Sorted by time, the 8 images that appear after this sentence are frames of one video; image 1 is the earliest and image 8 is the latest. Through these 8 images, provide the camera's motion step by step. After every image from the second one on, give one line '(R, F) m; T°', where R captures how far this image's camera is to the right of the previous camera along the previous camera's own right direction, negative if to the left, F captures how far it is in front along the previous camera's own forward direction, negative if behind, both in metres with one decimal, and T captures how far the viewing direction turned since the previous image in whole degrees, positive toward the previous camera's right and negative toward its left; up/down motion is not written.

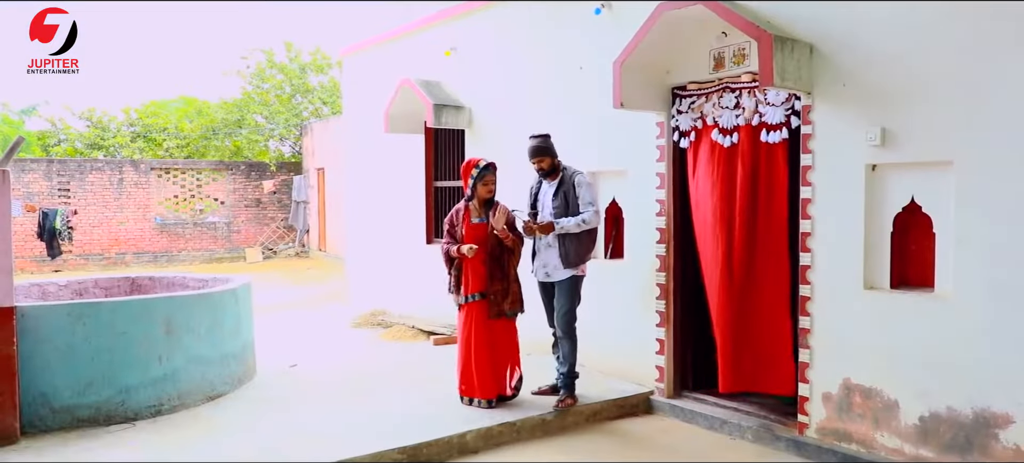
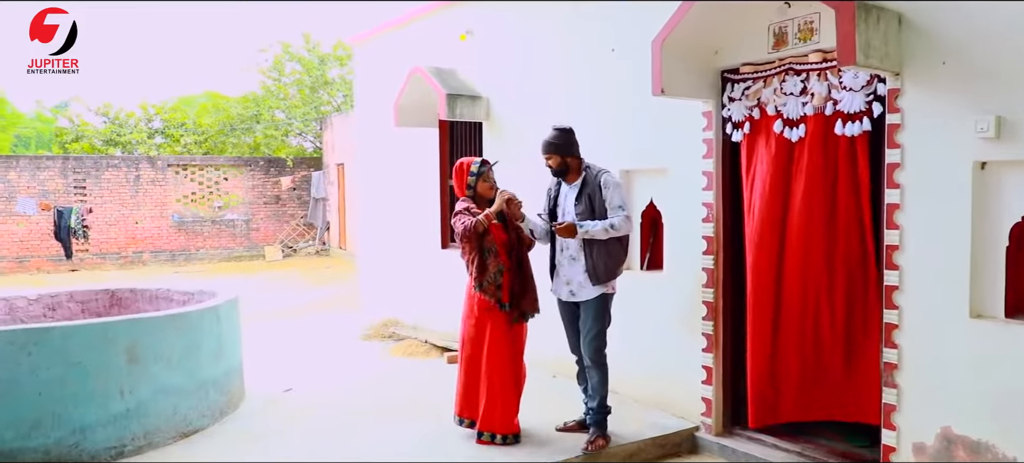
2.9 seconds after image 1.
(0.0, +0.6) m; -2°
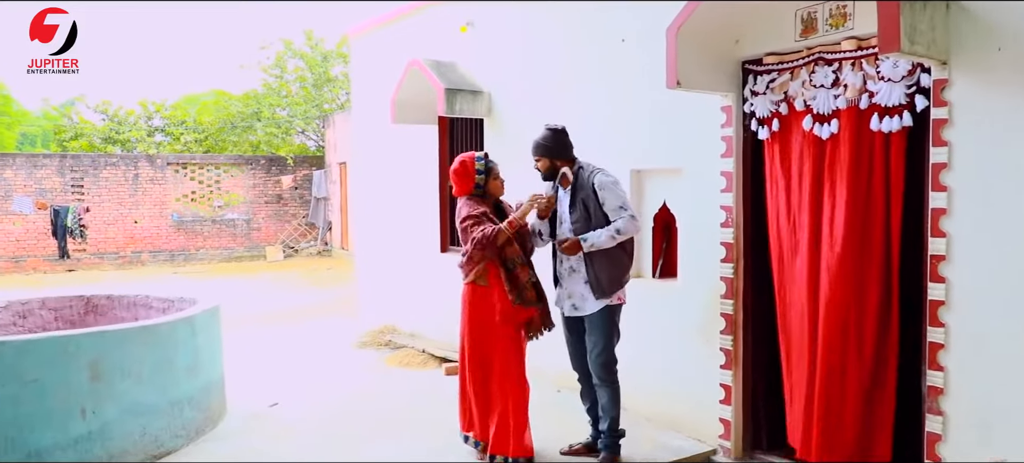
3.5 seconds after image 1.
(0.0, +0.3) m; 0°
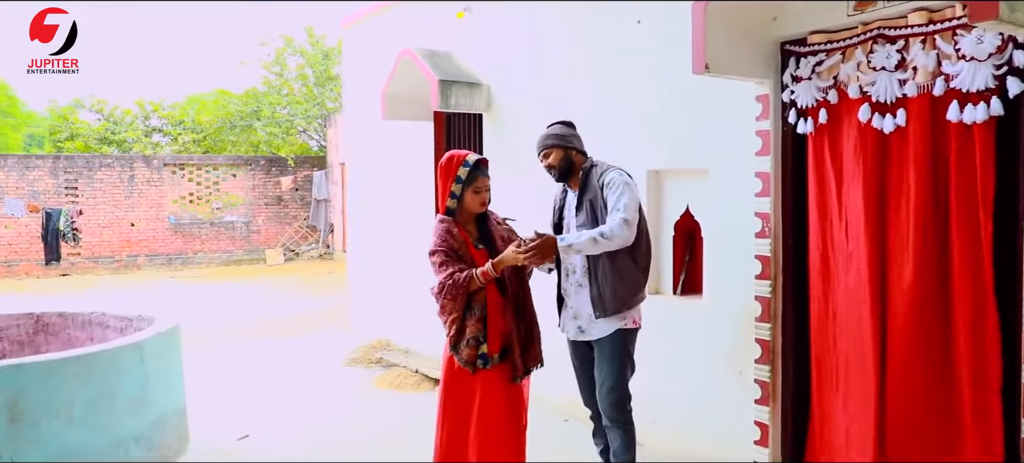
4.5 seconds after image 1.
(0.0, +0.5) m; -1°
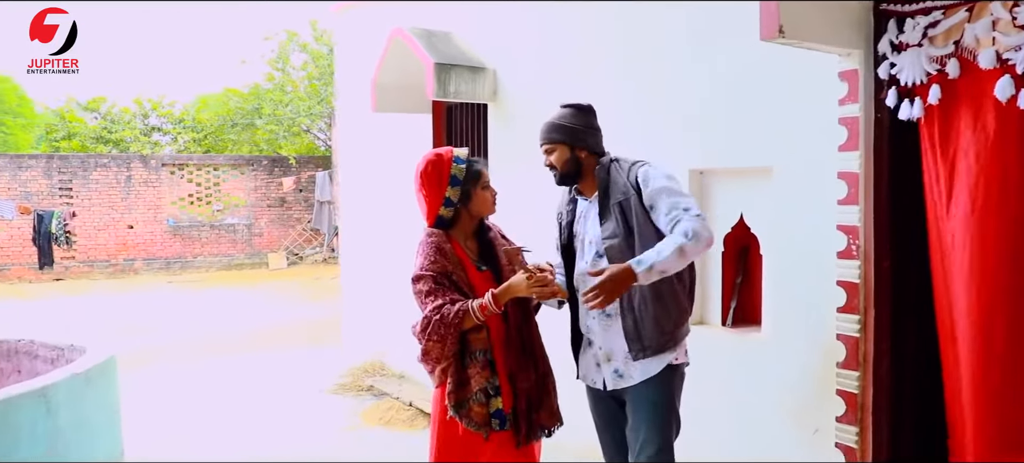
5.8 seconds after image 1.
(0.0, +0.6) m; -1°
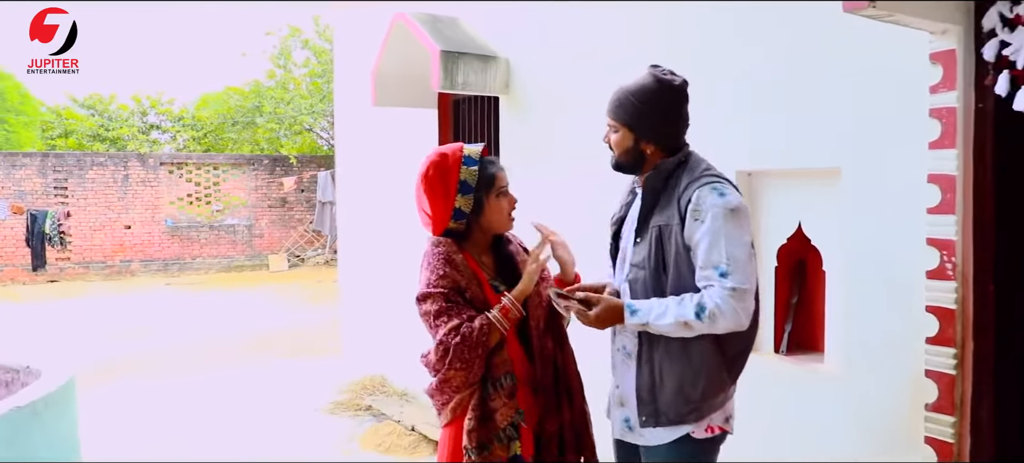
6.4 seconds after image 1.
(0.0, +0.4) m; 0°
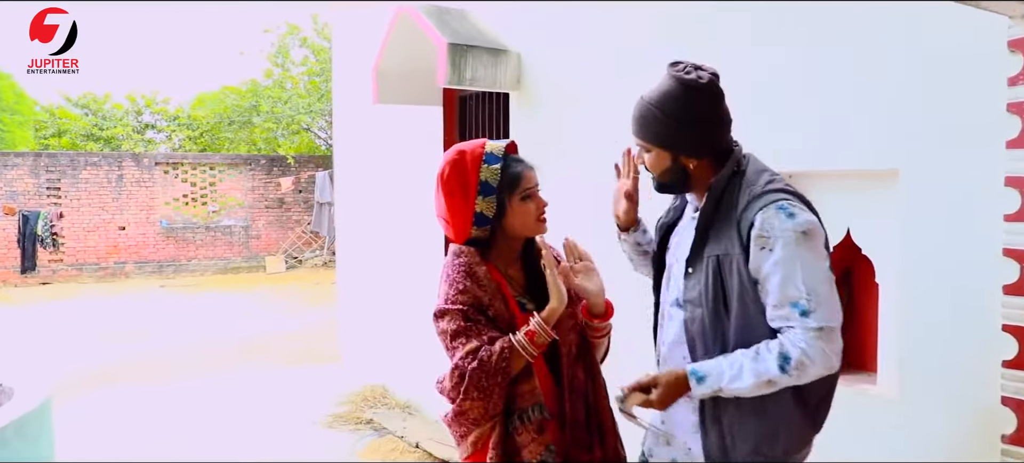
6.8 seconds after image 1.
(-0.1, +0.2) m; 0°
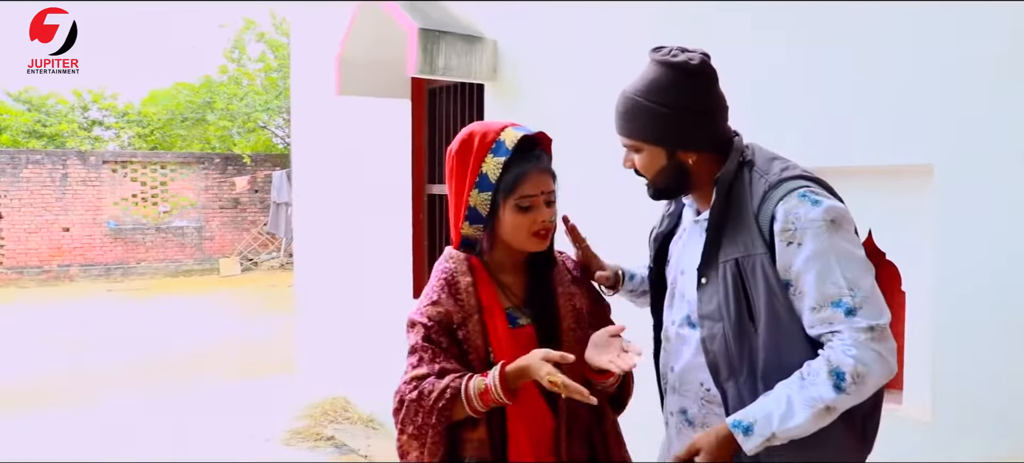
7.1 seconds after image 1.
(-0.1, +0.2) m; +3°
